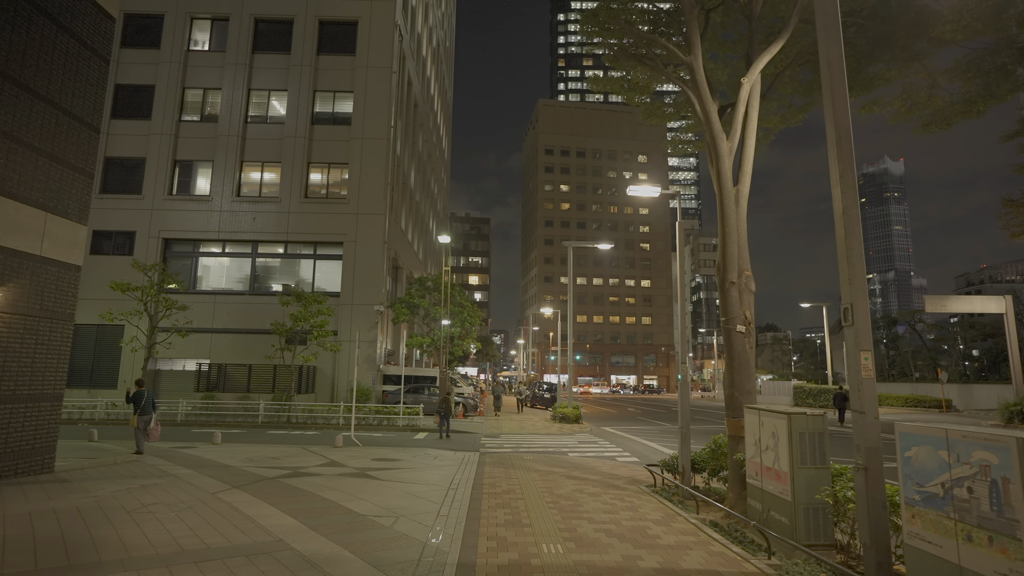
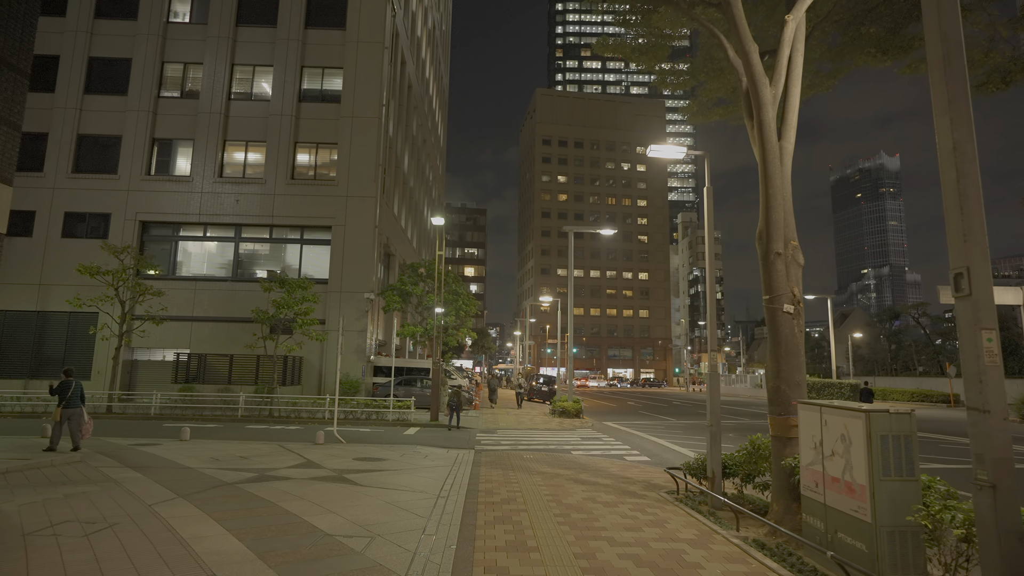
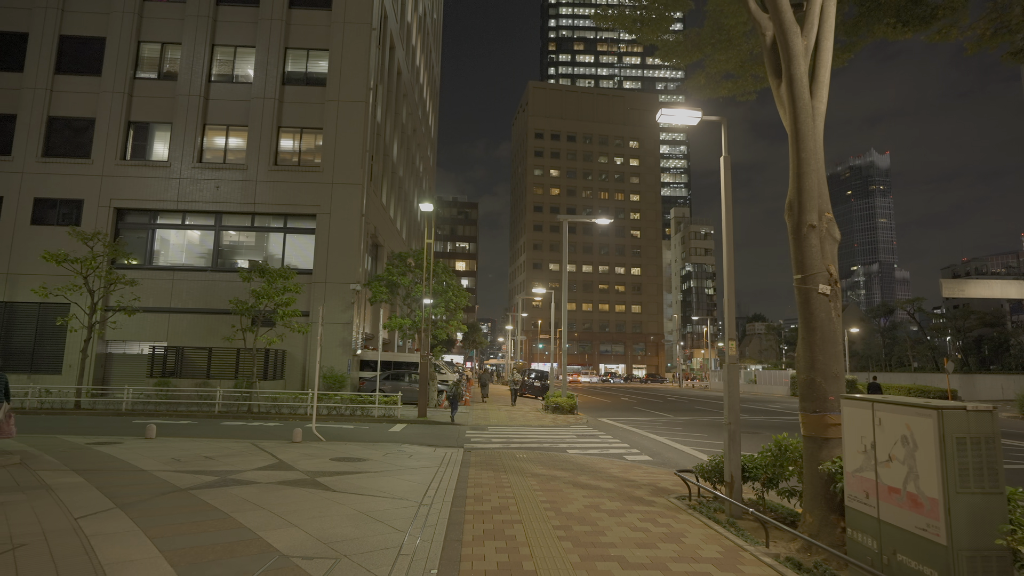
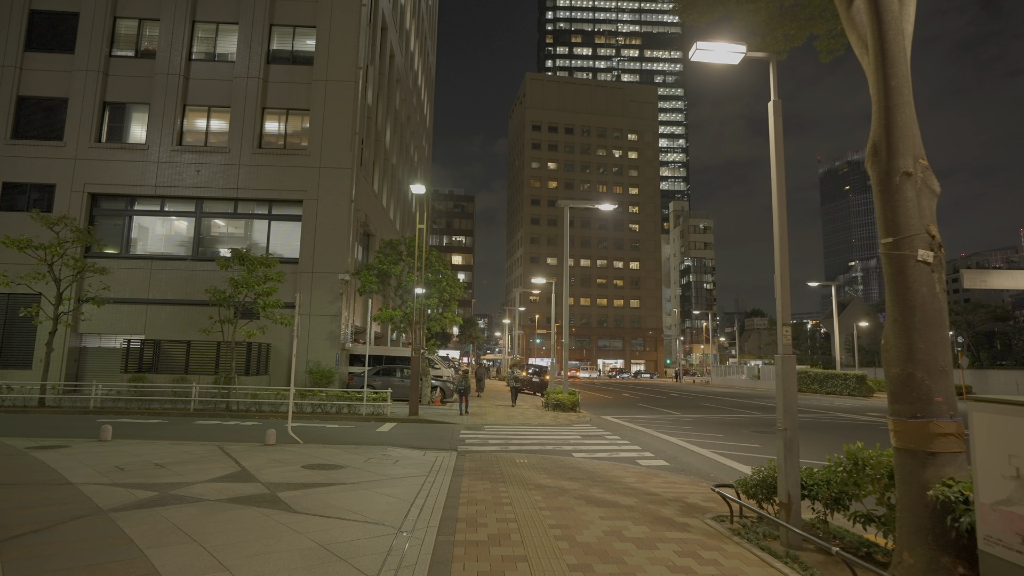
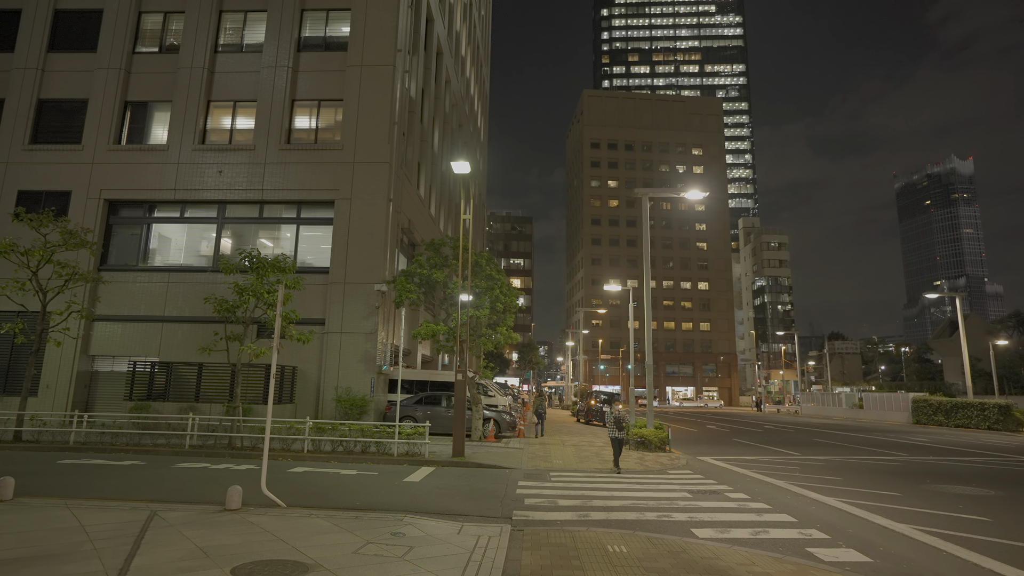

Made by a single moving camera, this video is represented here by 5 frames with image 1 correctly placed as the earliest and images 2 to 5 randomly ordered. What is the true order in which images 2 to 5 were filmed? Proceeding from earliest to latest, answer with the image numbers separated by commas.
2, 3, 4, 5
